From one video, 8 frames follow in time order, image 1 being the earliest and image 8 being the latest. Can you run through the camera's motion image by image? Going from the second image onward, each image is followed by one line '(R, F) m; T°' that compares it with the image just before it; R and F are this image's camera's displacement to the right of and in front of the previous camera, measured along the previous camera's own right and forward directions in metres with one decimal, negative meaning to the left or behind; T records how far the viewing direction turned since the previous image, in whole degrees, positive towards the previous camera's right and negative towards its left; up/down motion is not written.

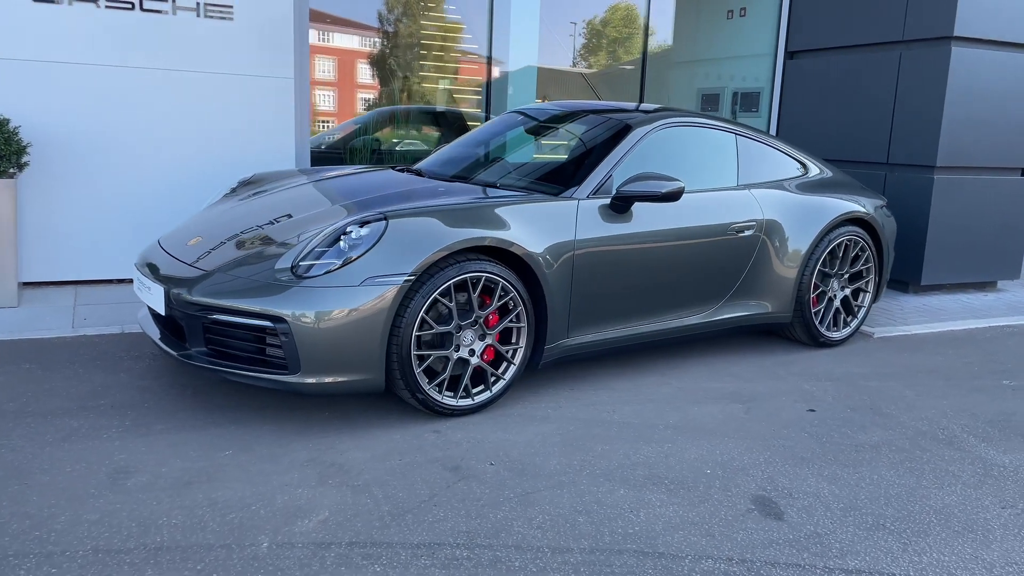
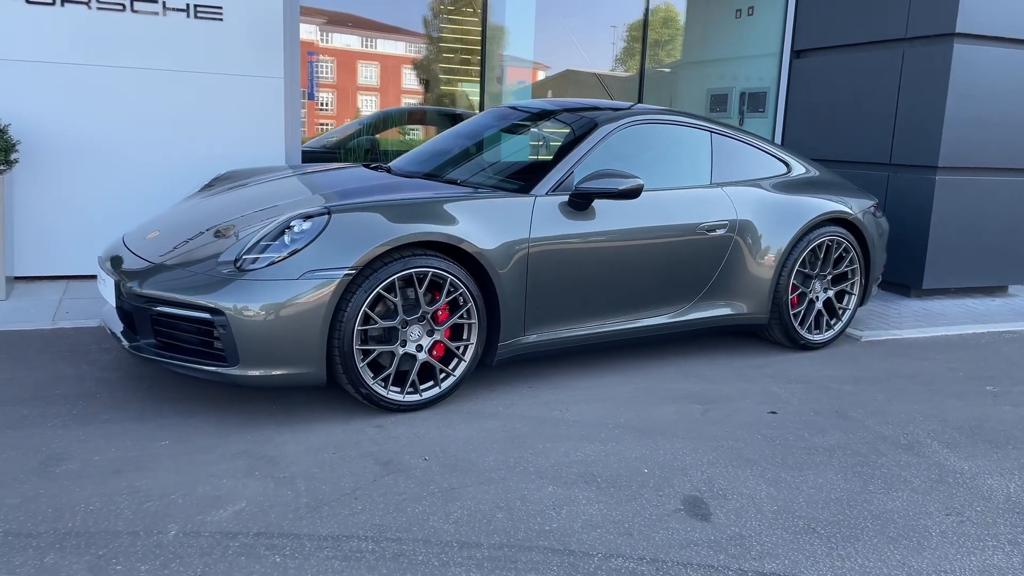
(+0.4, 0.0) m; -3°
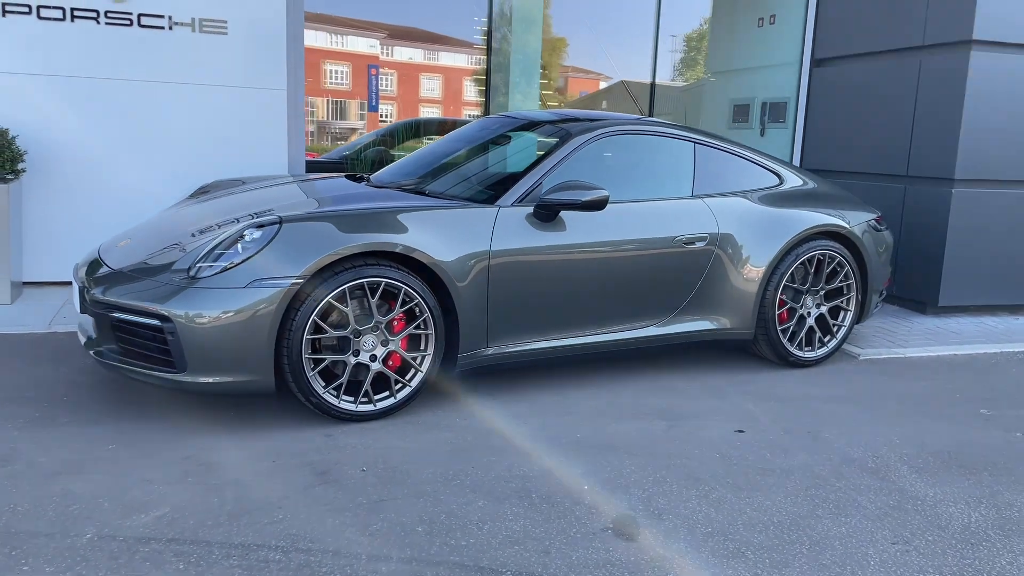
(+0.4, 0.0) m; -4°
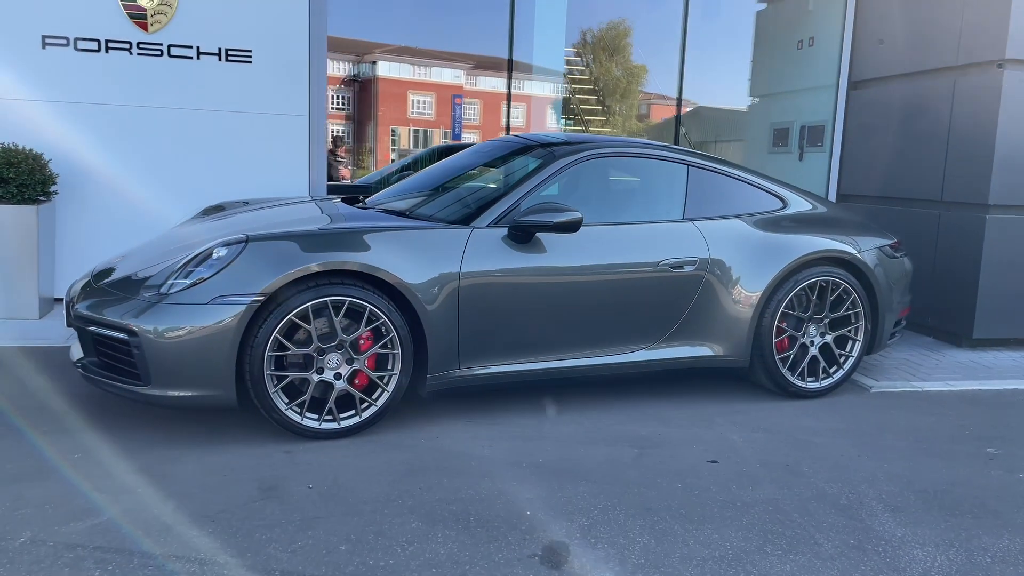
(+0.5, 0.0) m; -5°
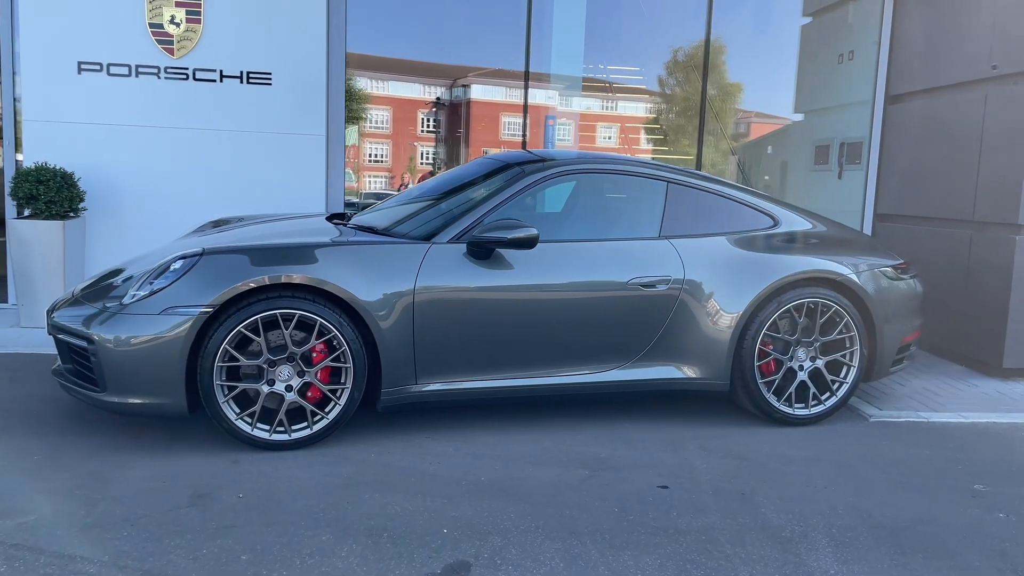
(+0.6, +0.1) m; -6°
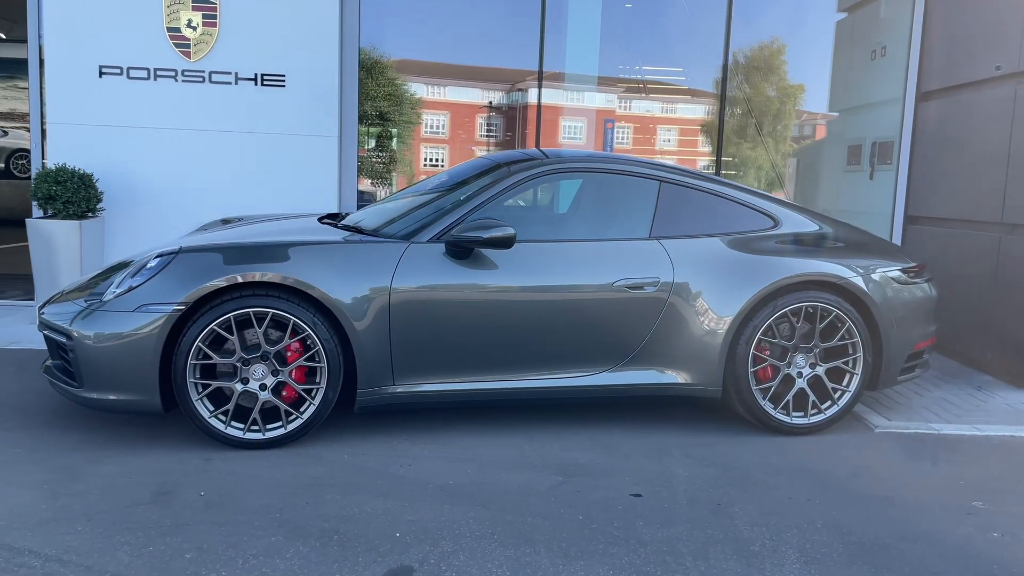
(+0.3, +0.1) m; -4°
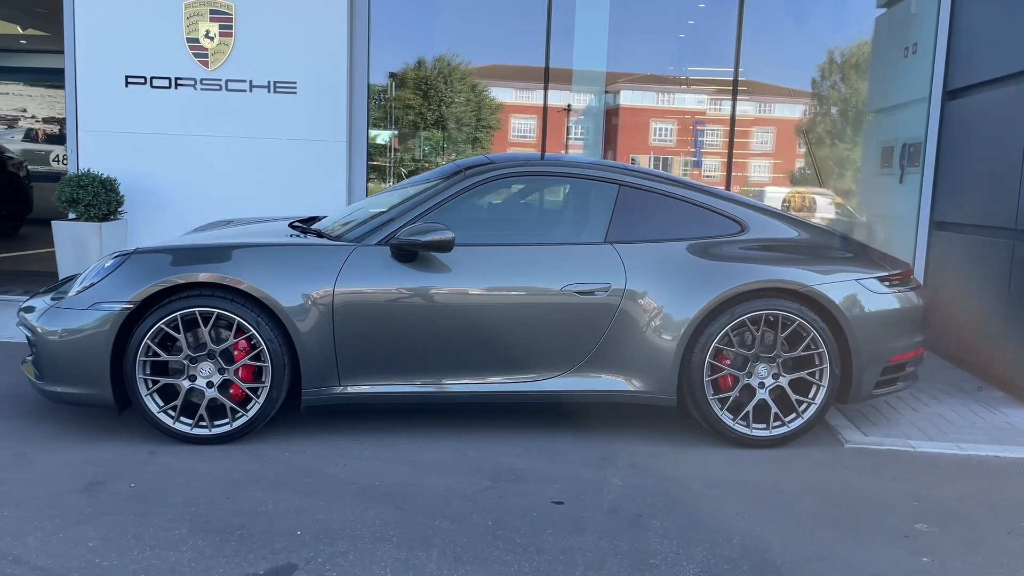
(+0.6, 0.0) m; -6°
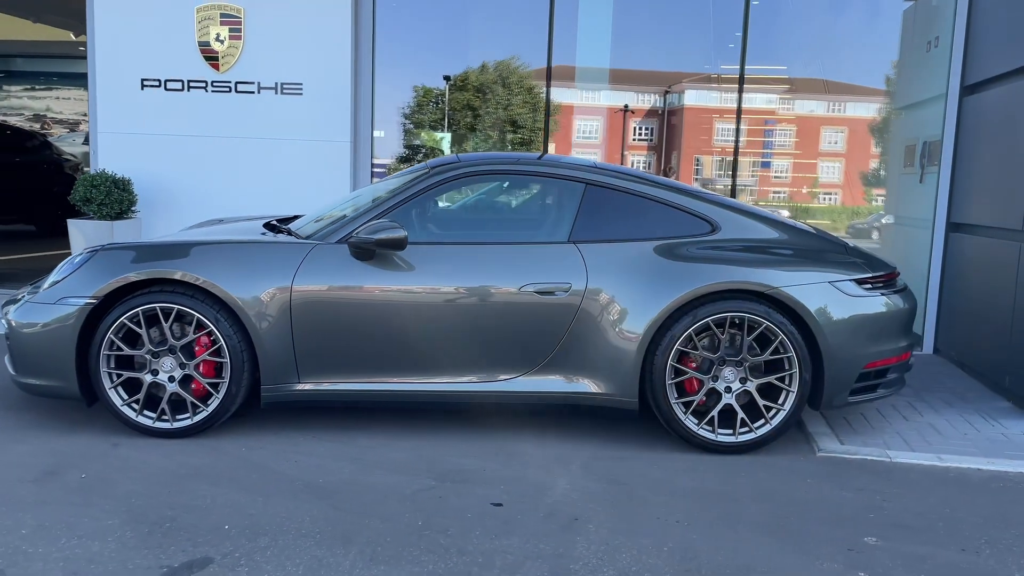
(+0.5, 0.0) m; -4°
